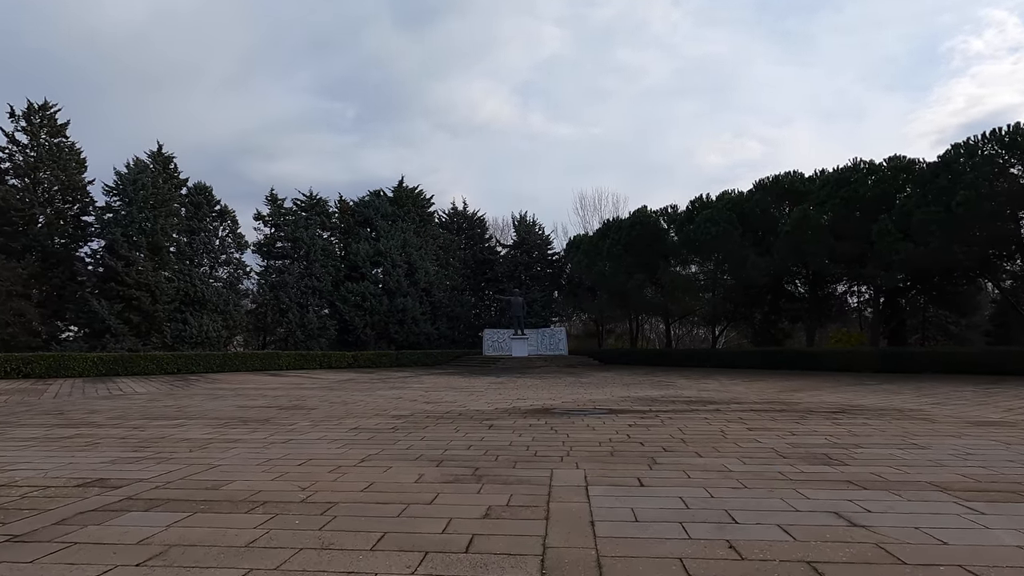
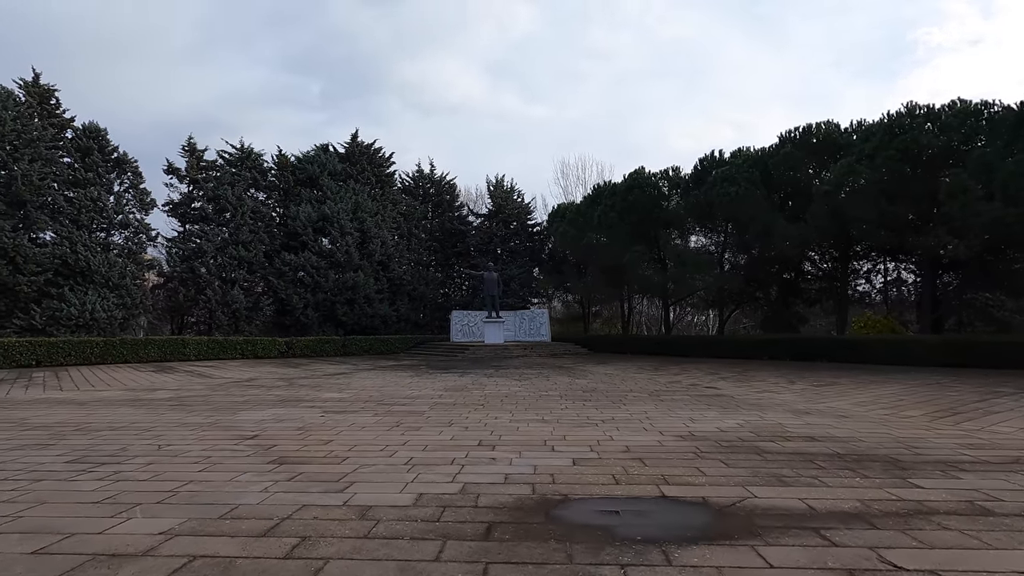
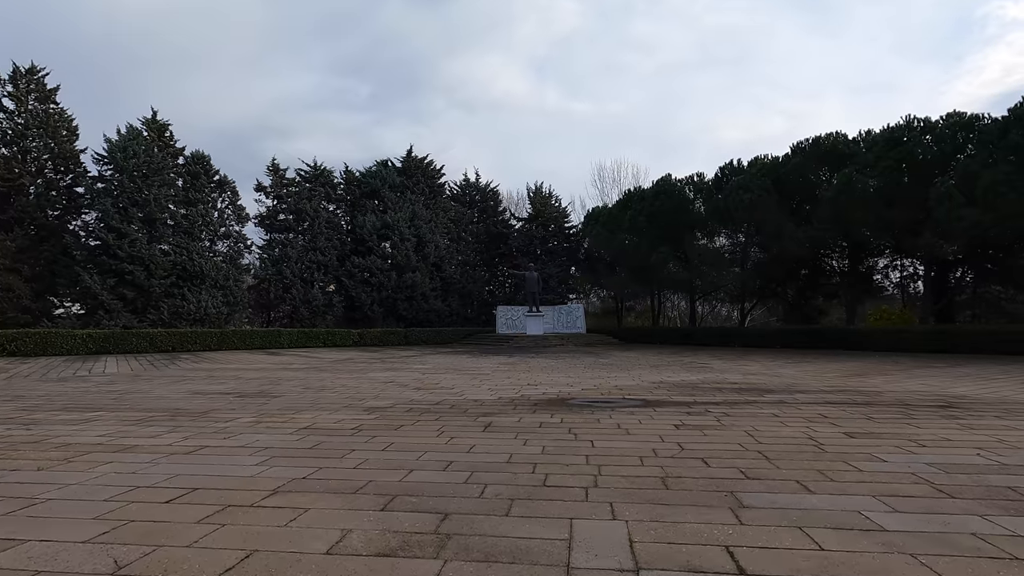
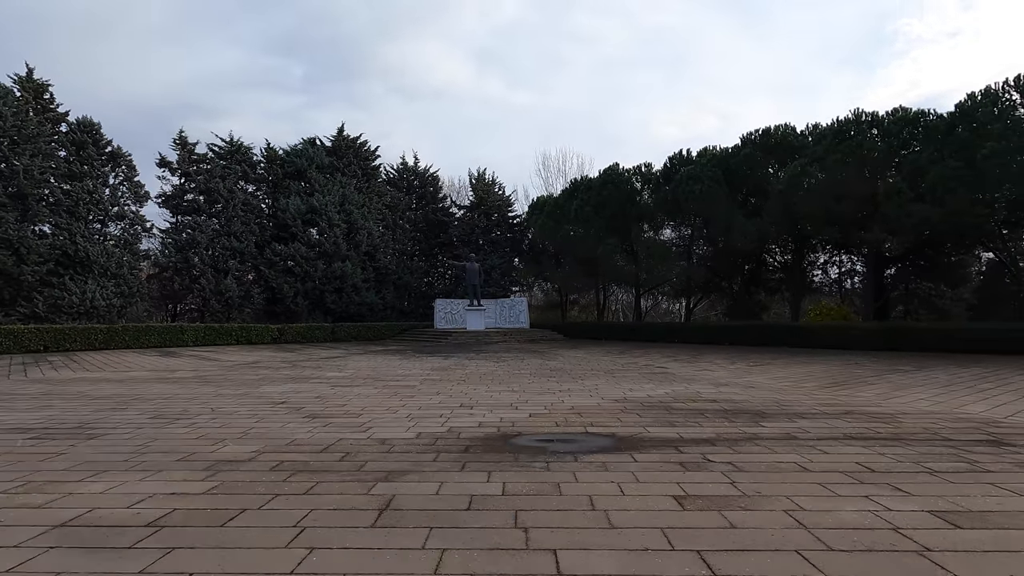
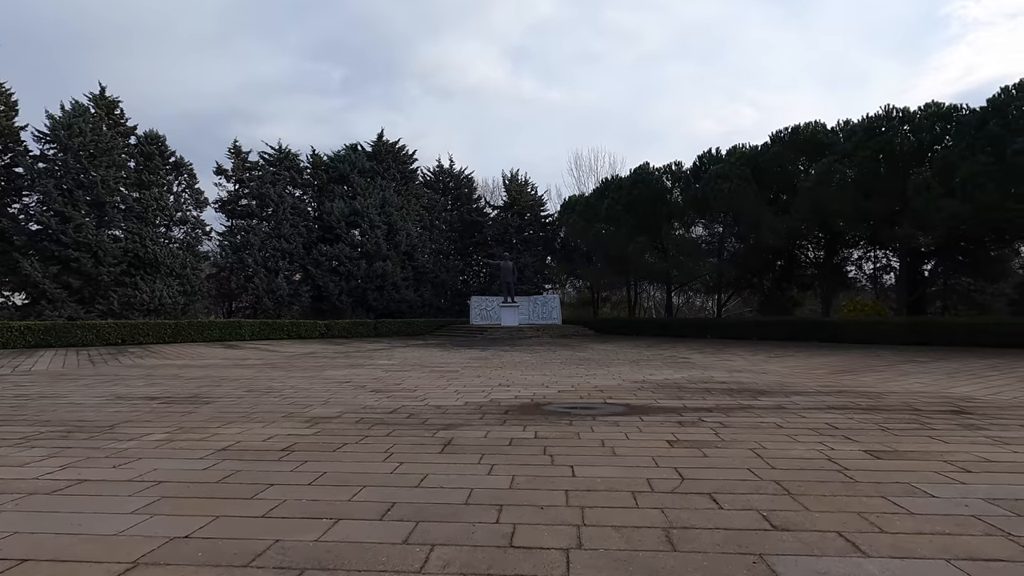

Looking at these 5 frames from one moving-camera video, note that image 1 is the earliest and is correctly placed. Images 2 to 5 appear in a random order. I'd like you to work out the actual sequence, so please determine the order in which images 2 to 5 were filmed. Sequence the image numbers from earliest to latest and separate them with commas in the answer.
3, 5, 4, 2
